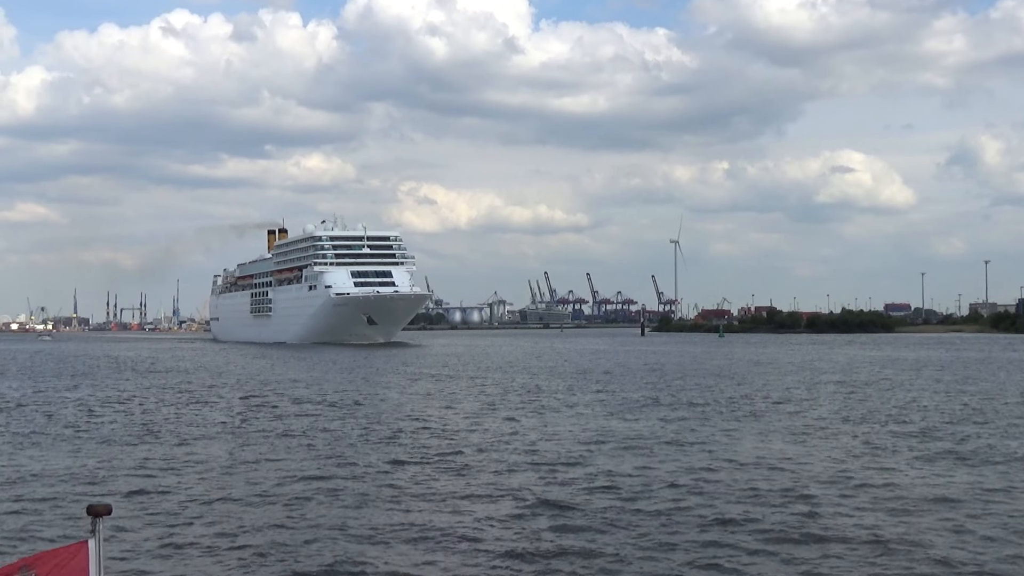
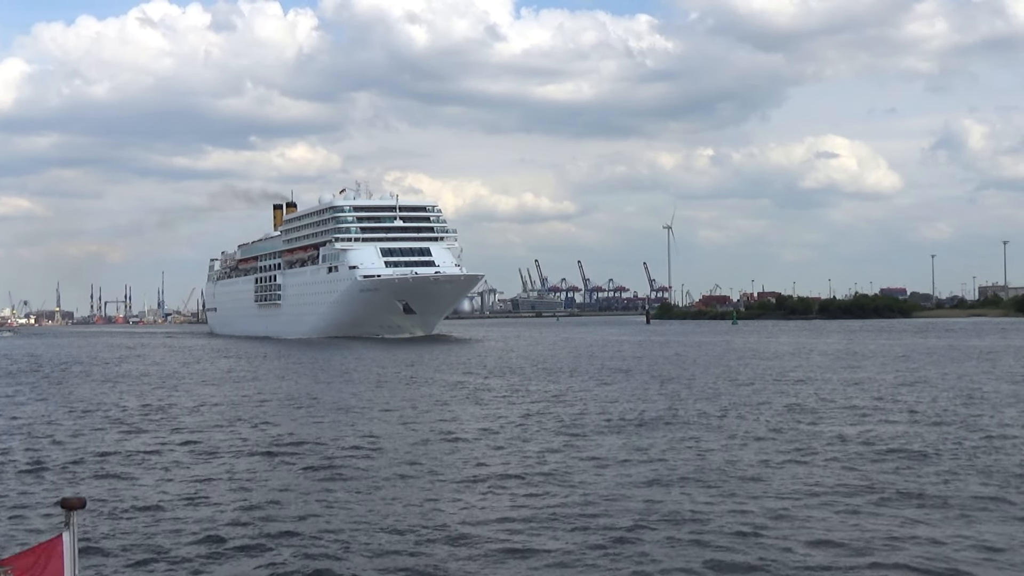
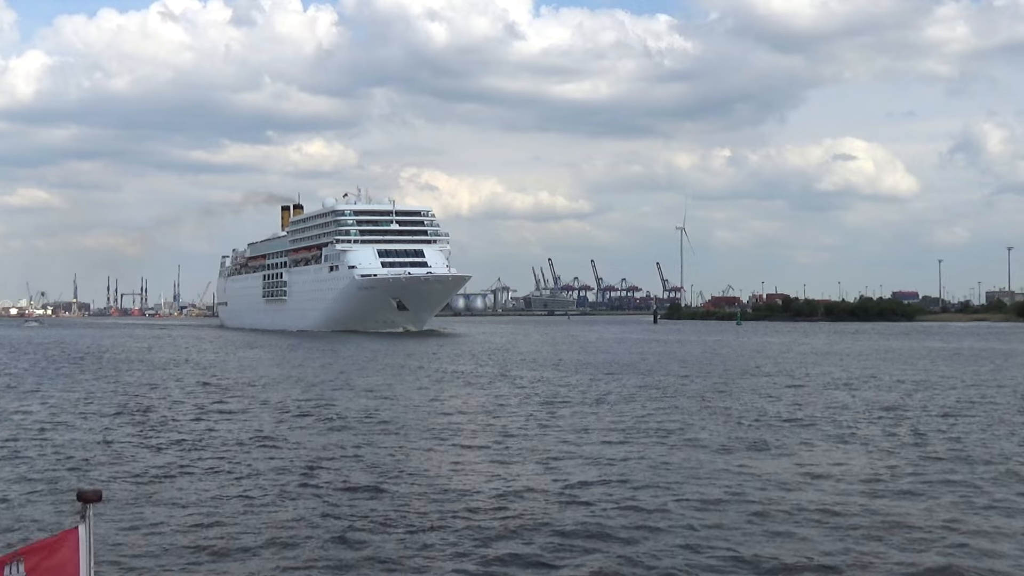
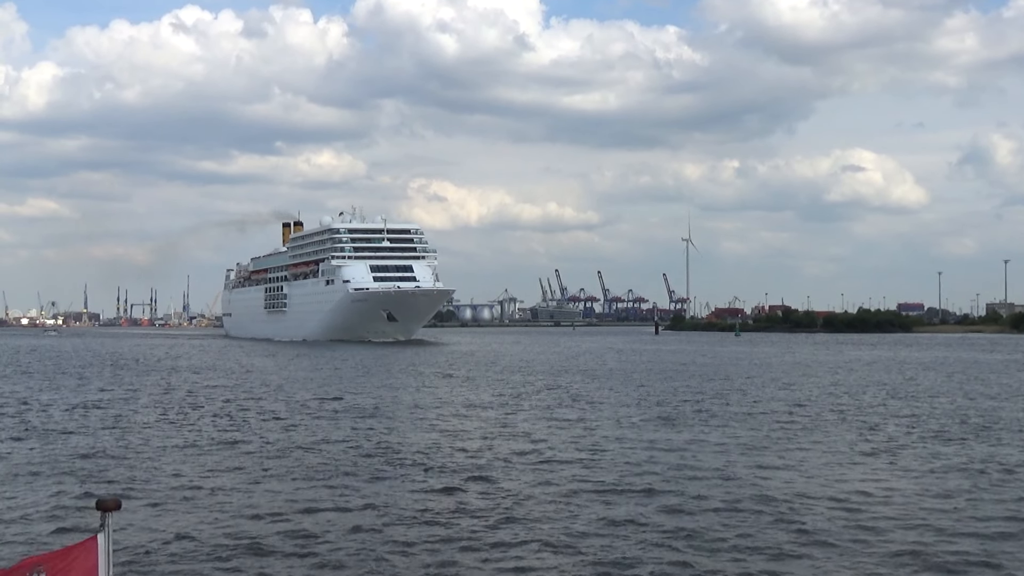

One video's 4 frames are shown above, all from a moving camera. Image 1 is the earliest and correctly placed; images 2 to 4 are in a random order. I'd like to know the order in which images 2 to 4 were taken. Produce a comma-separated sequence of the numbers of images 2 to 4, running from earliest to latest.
4, 3, 2
